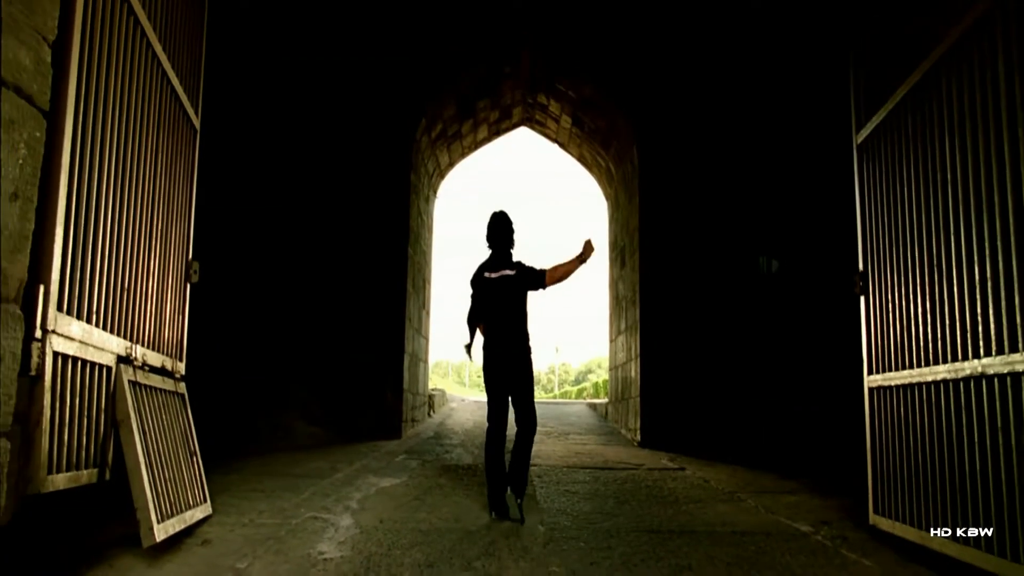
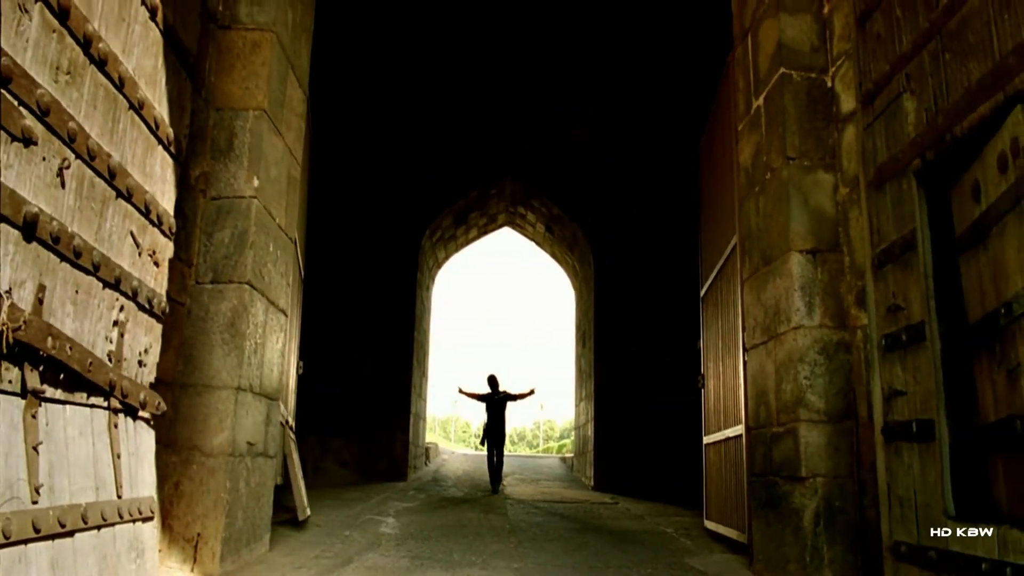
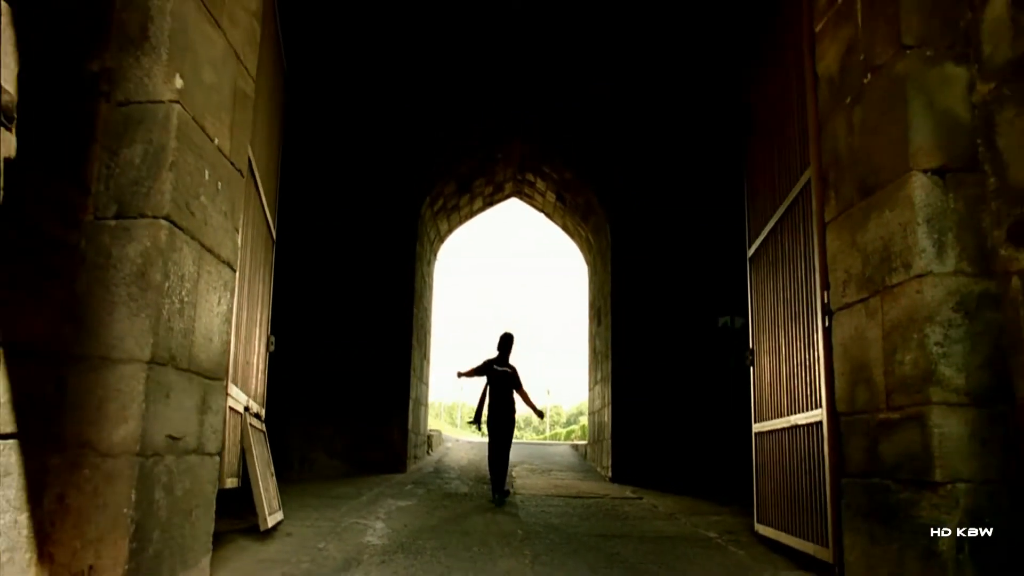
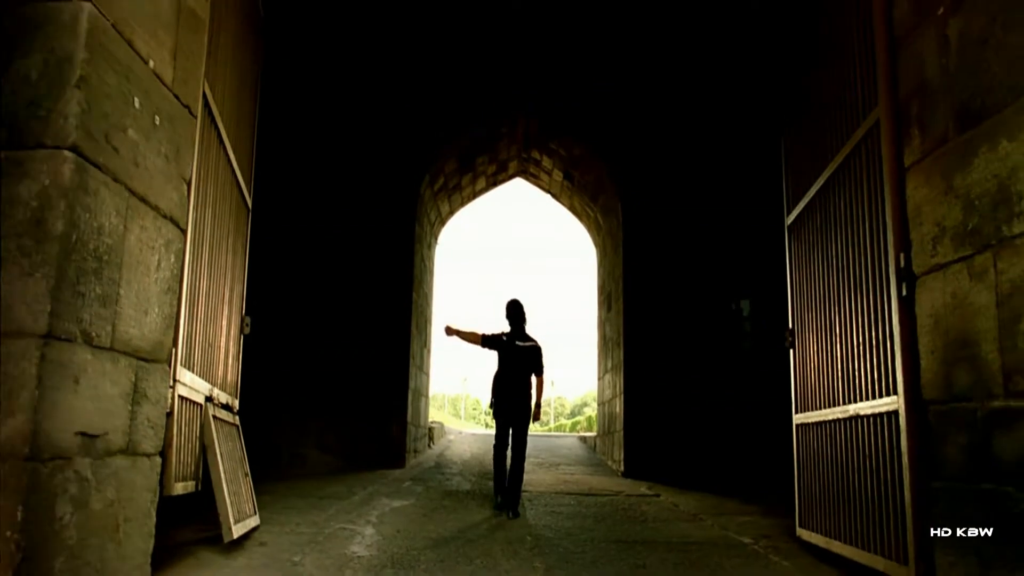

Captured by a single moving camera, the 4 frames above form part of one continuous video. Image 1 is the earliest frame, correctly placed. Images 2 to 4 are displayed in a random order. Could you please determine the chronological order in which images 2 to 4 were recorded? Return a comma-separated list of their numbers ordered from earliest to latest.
4, 3, 2
